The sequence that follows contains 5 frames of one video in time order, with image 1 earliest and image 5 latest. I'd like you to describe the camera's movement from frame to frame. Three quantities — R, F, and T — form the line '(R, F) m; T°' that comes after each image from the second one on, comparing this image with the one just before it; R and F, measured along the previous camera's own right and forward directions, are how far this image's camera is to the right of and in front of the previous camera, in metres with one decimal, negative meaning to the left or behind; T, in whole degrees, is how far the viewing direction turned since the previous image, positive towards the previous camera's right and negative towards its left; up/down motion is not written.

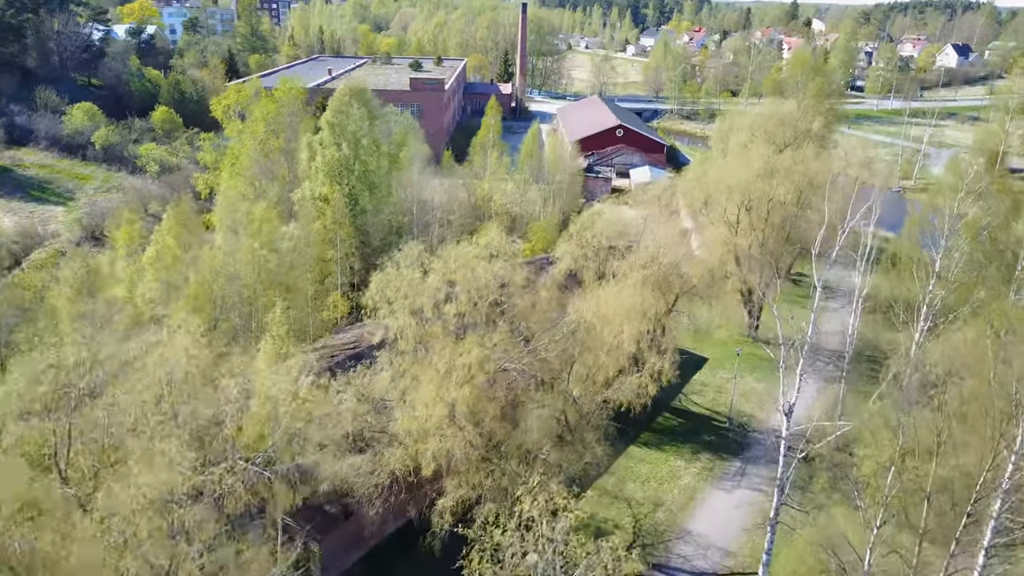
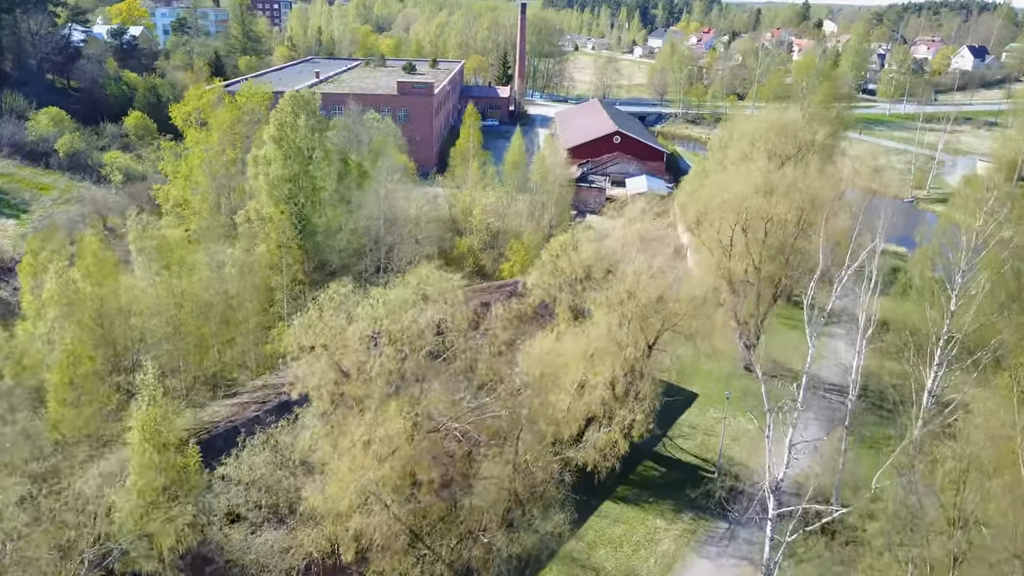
(+1.0, +1.8) m; -1°
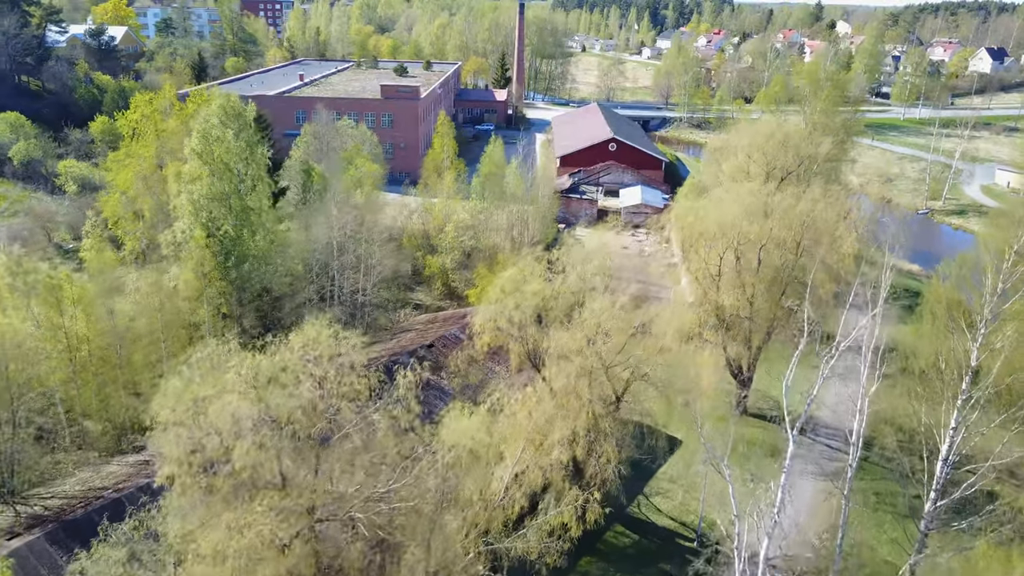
(+1.1, +2.0) m; -1°
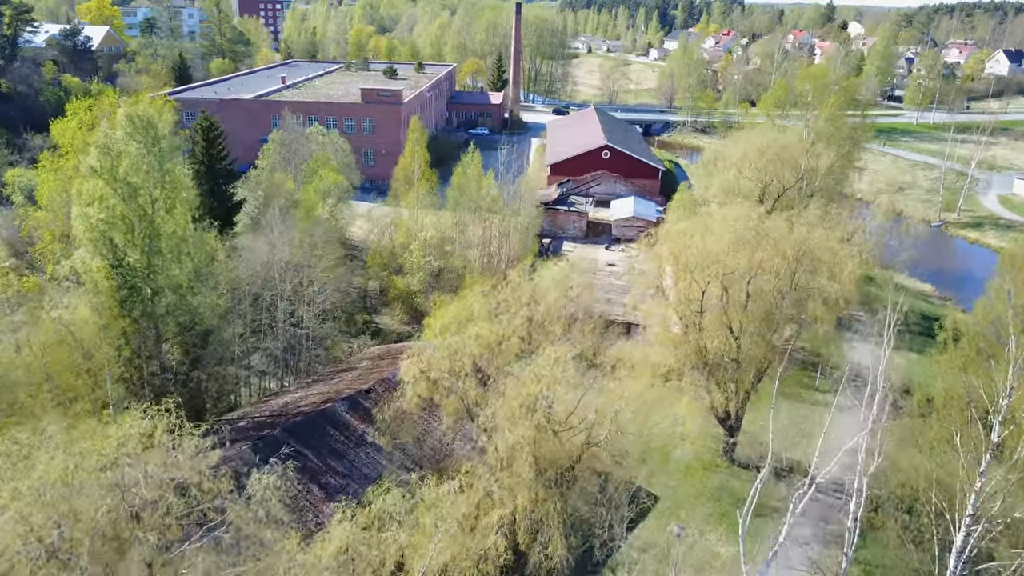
(+1.1, +2.0) m; -1°
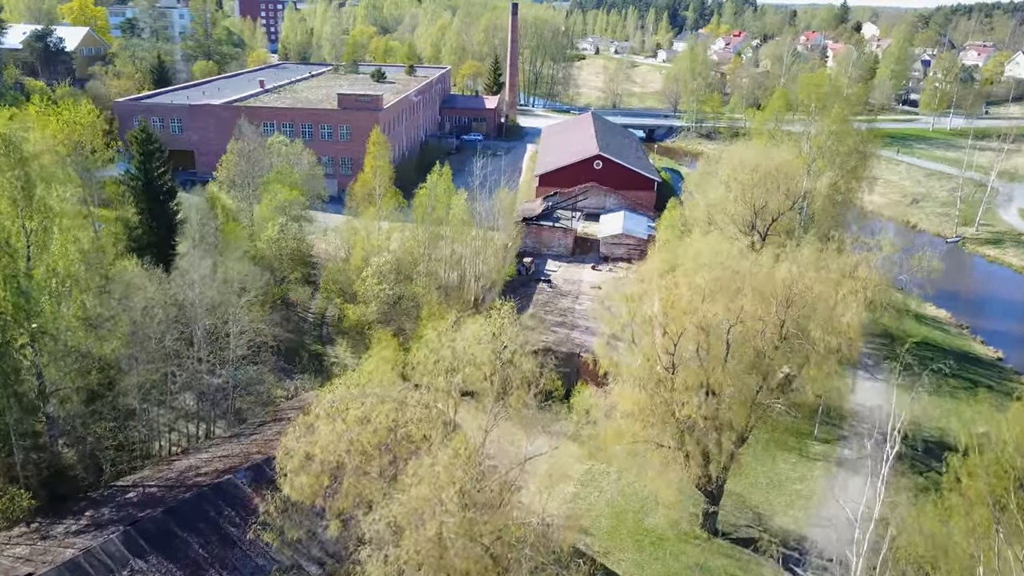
(+1.1, +2.1) m; -1°
